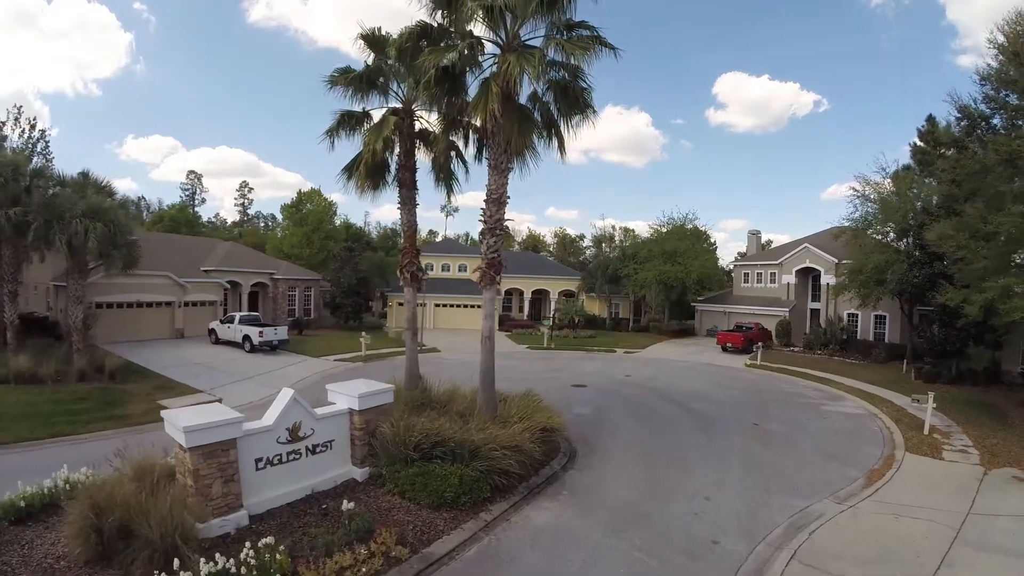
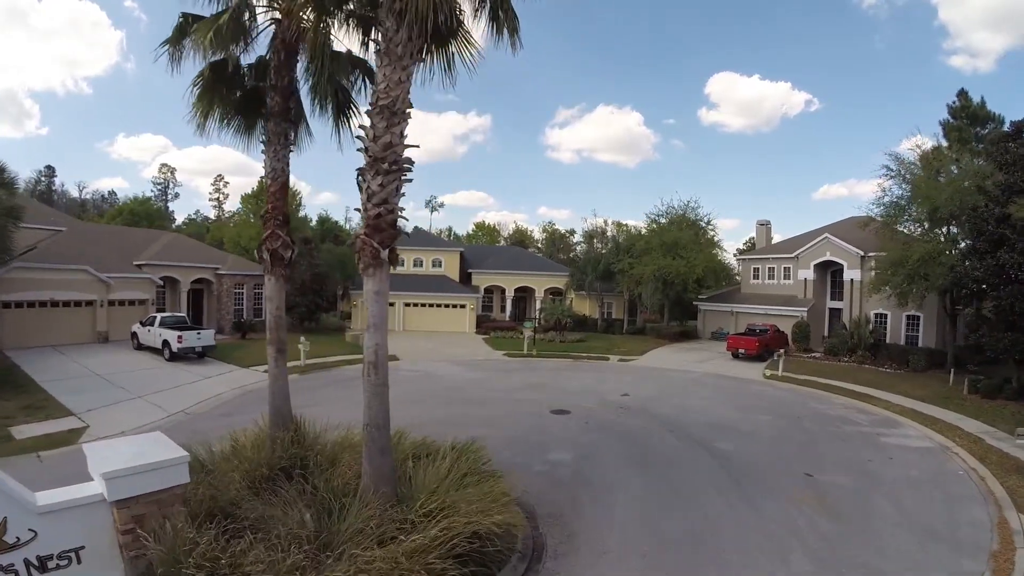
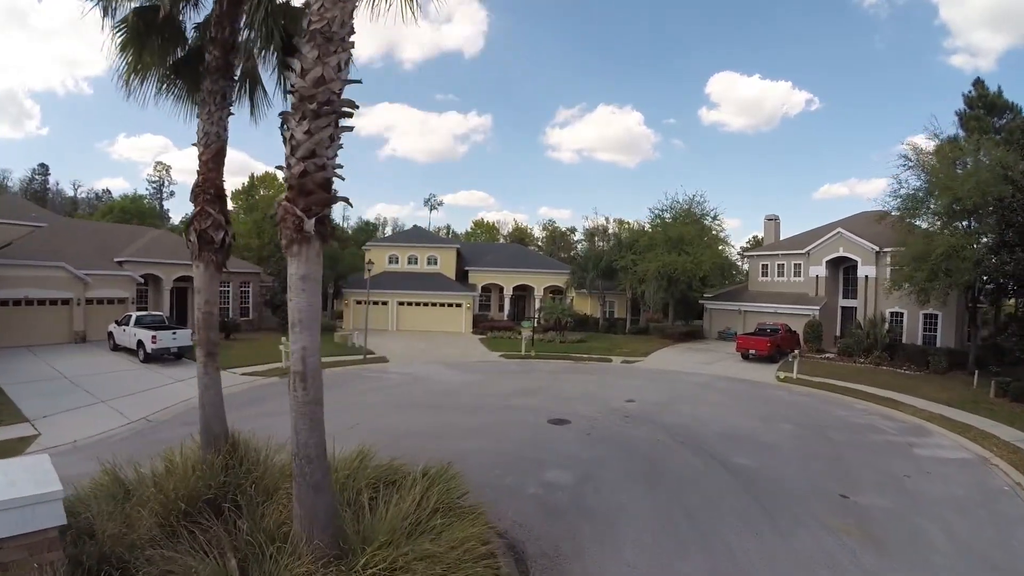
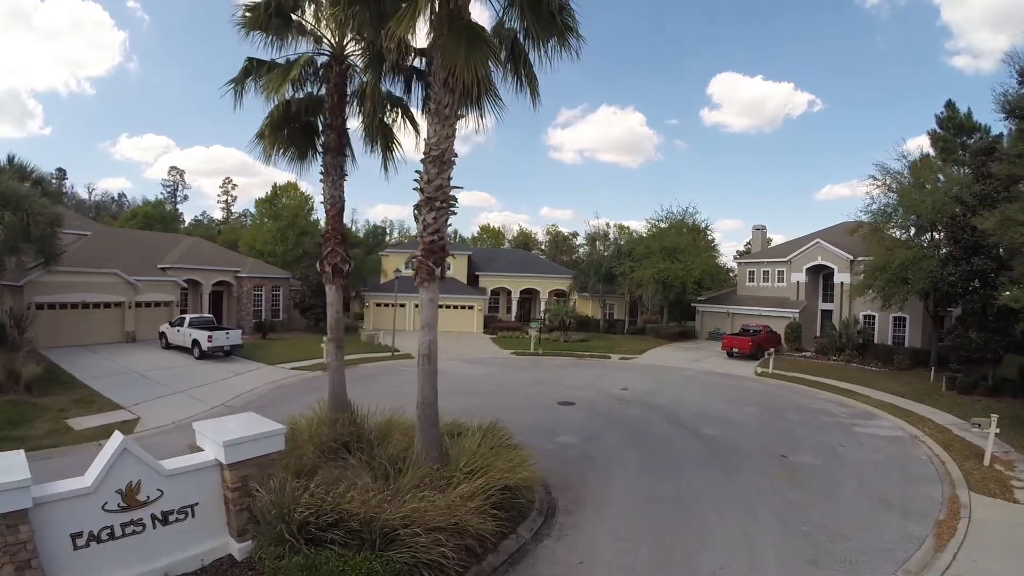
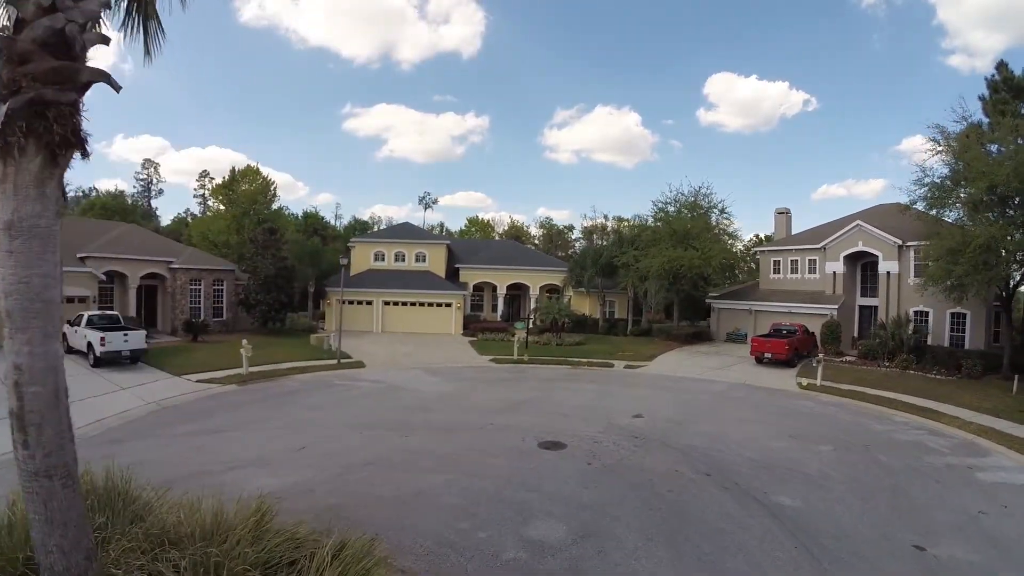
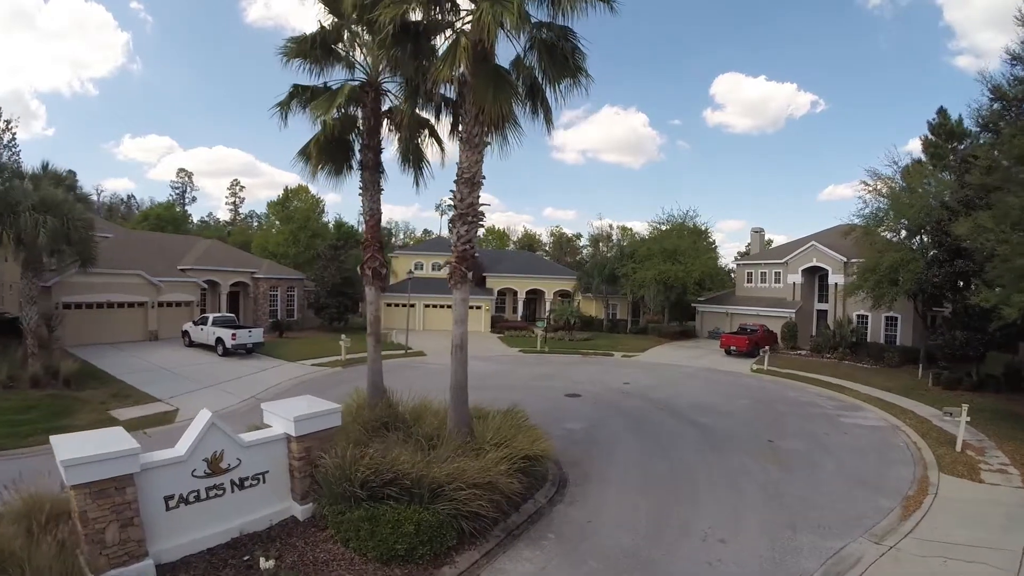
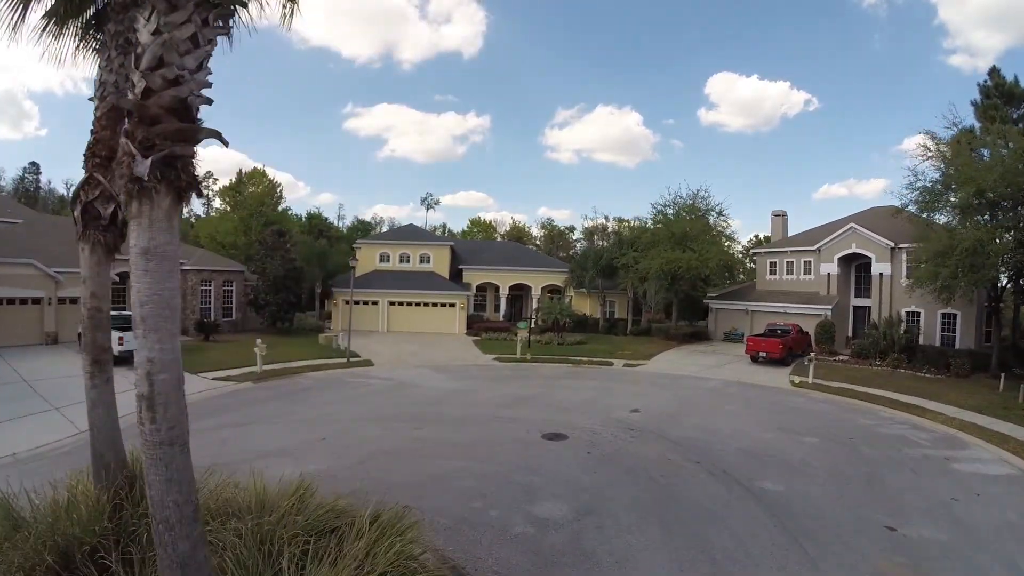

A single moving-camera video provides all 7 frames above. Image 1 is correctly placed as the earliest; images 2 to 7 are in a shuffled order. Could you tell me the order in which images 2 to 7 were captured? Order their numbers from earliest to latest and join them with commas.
6, 4, 2, 3, 7, 5
